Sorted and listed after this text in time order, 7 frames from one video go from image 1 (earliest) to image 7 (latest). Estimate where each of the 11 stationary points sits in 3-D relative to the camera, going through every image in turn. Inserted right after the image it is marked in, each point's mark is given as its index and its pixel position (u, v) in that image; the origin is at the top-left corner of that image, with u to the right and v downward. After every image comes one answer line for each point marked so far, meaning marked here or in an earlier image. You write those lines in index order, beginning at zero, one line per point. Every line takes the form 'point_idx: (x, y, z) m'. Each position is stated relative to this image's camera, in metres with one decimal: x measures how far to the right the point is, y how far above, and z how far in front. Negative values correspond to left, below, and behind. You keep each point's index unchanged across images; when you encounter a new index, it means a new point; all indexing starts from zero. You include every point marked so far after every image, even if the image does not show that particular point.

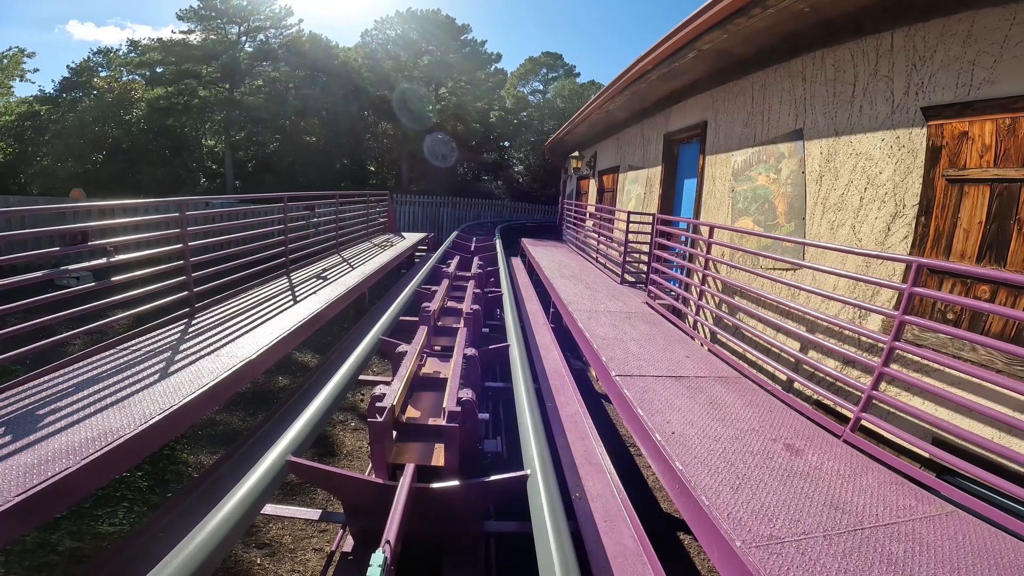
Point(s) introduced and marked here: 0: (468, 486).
0: (-0.2, -0.9, +2.2) m
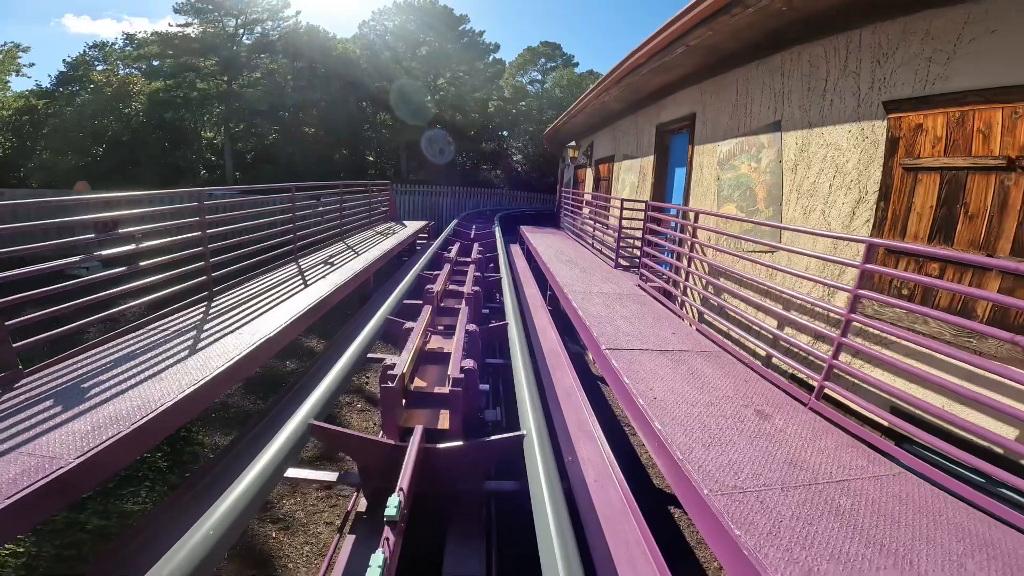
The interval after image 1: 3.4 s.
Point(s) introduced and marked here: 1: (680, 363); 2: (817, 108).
0: (-0.2, -0.8, +2.4) m
1: (+1.0, -0.4, +2.9) m
2: (+1.9, +1.2, +3.2) m
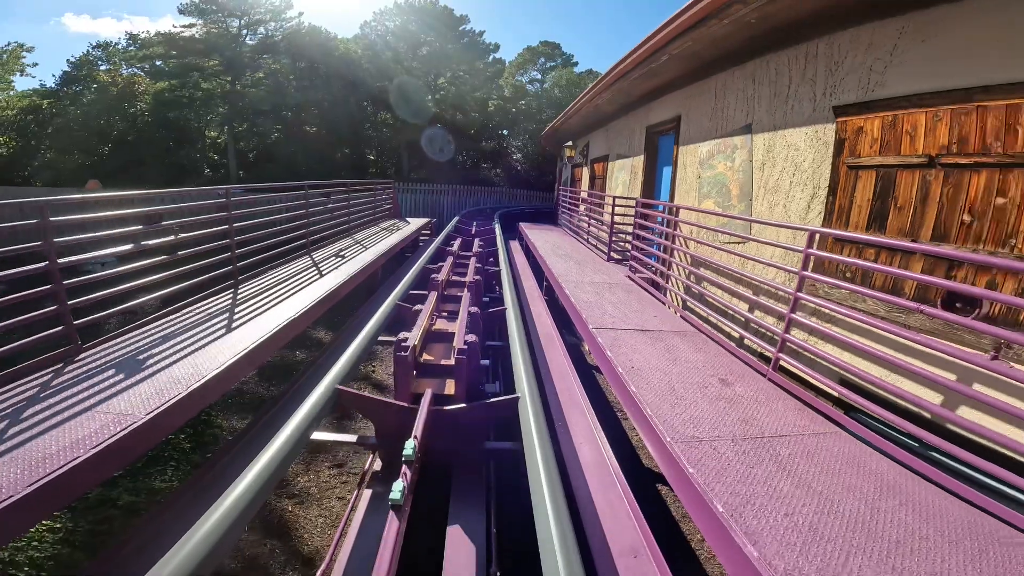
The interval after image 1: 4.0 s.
0: (-0.2, -0.7, +2.8) m
1: (+1.0, -0.4, +3.3) m
2: (+1.9, +1.3, +3.5) m
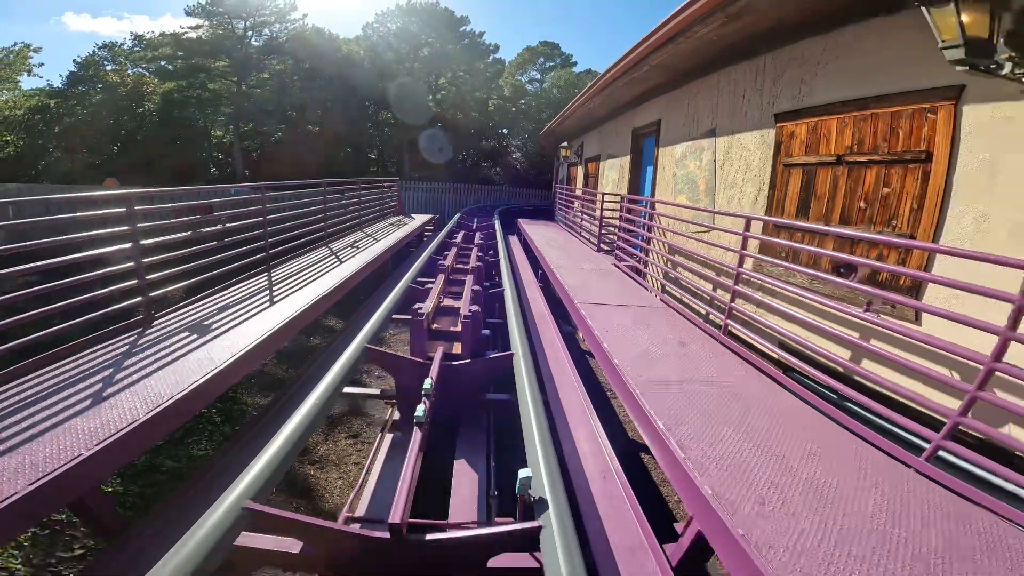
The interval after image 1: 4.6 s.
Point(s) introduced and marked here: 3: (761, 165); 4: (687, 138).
0: (-0.3, -0.6, +3.4) m
1: (+1.0, -0.2, +3.9) m
2: (+1.9, +1.4, +4.1) m
3: (+1.9, +0.9, +3.7) m
4: (+1.8, +1.5, +4.9) m
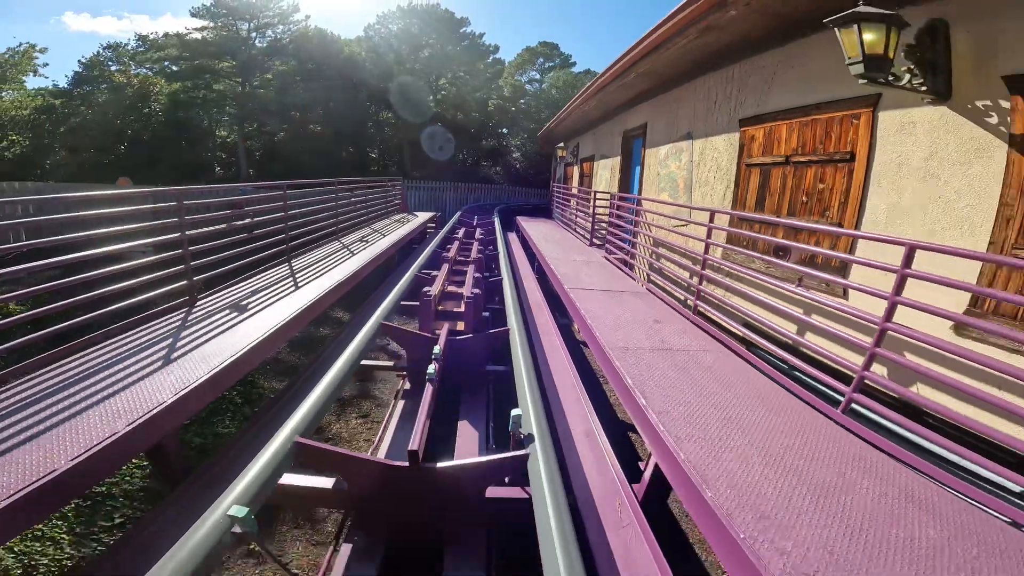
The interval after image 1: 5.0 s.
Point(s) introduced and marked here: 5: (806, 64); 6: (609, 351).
0: (-0.3, -0.5, +3.8) m
1: (+0.9, -0.1, +4.3) m
2: (+1.9, +1.5, +4.5) m
3: (+1.9, +1.0, +4.1) m
4: (+1.7, +1.6, +5.3) m
5: (+2.0, +1.5, +3.3) m
6: (+0.7, -0.4, +3.2) m
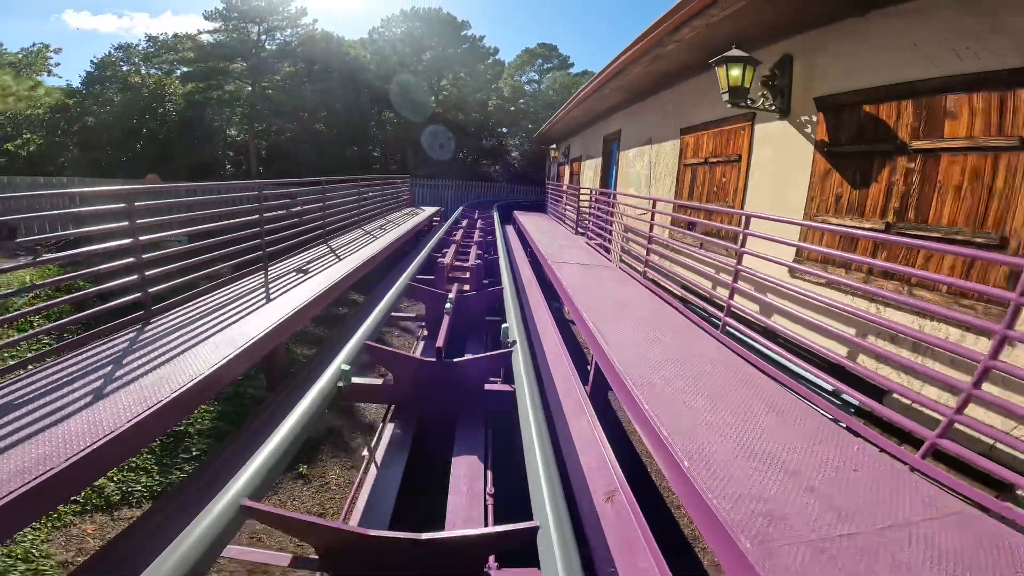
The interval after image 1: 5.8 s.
0: (-0.4, -0.2, +5.0) m
1: (+0.9, +0.2, +5.5) m
2: (+1.8, +1.8, +5.6) m
3: (+1.8, +1.3, +5.3) m
4: (+1.7, +1.9, +6.5) m
5: (+2.0, +1.8, +4.5) m
6: (+0.6, -0.1, +4.3) m
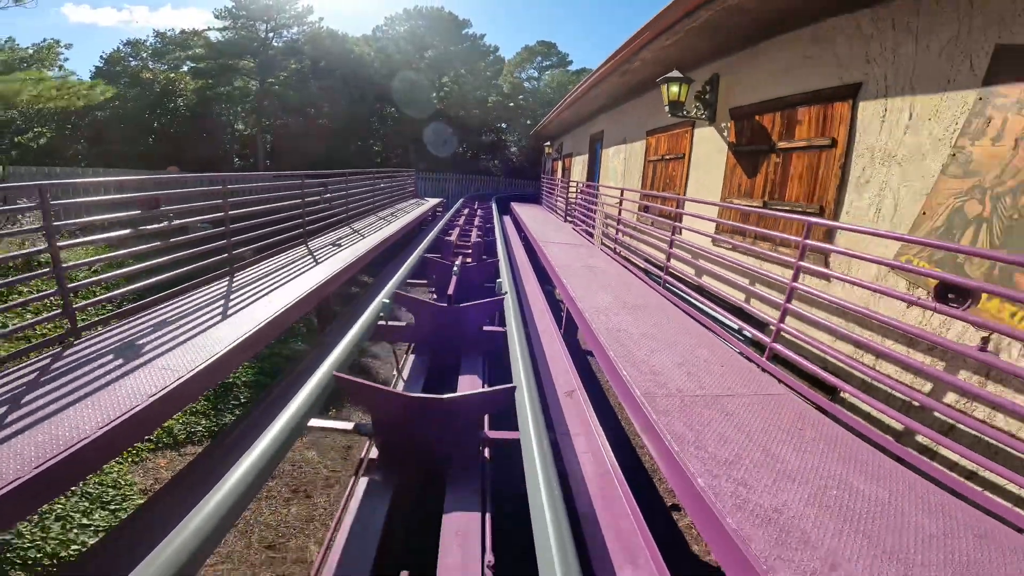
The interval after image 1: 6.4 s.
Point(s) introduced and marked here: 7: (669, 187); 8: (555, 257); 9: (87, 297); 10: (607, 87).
0: (-0.4, +0.2, +6.0) m
1: (+0.8, +0.5, +6.5) m
2: (+1.7, +2.1, +6.7) m
3: (+1.8, +1.6, +6.3) m
4: (+1.6, +2.2, +7.5) m
5: (+1.9, +2.1, +5.5) m
6: (+0.5, +0.2, +5.4) m
7: (+1.9, +1.2, +5.8) m
8: (+0.5, +0.4, +6.0) m
9: (-6.4, -0.1, +7.5) m
10: (+1.3, +2.8, +6.8) m
